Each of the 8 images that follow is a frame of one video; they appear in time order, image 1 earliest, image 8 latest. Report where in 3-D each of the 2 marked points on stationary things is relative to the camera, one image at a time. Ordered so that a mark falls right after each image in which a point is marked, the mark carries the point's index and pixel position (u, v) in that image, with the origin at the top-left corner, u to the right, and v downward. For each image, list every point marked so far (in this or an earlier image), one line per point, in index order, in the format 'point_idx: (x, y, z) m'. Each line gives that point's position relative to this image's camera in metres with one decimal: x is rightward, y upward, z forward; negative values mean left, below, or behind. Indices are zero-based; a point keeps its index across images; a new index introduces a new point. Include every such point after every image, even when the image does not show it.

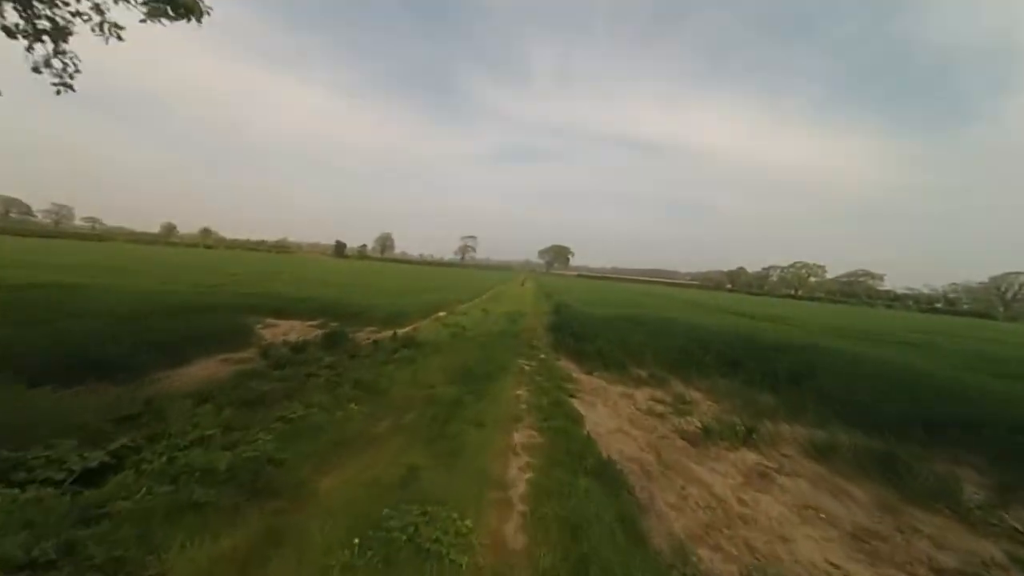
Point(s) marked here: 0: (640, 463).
0: (+3.2, -4.4, +9.2) m
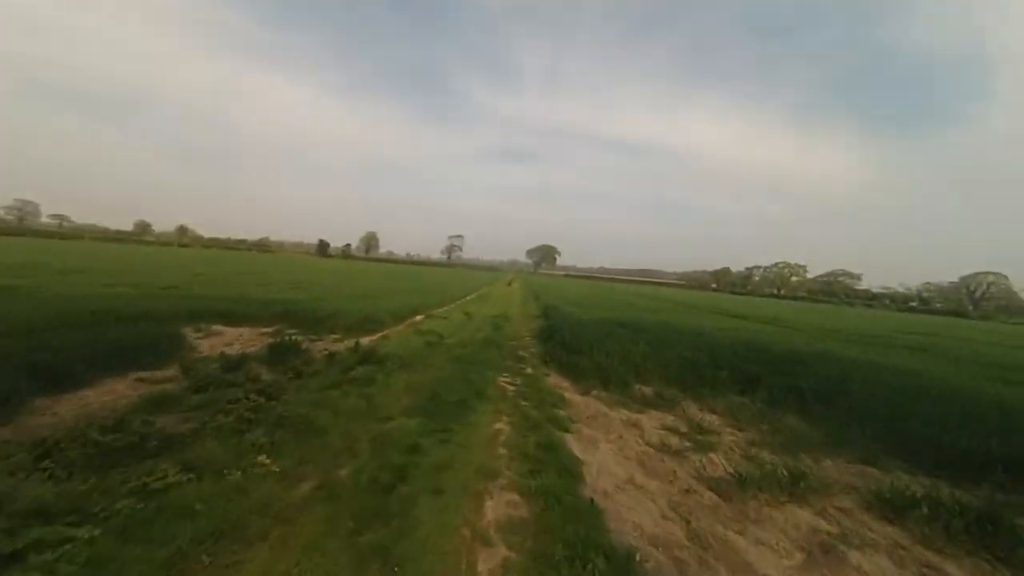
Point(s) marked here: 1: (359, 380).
0: (+2.7, -4.5, +6.5) m
1: (-5.4, -3.2, +13.0) m
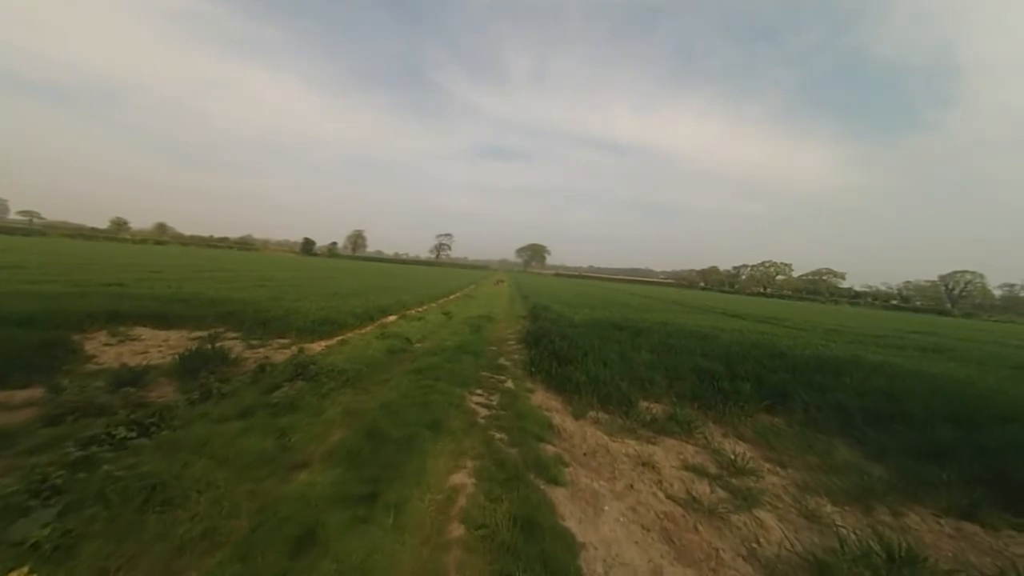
0: (+2.2, -4.3, +3.5) m
1: (-6.1, -3.0, +9.8) m
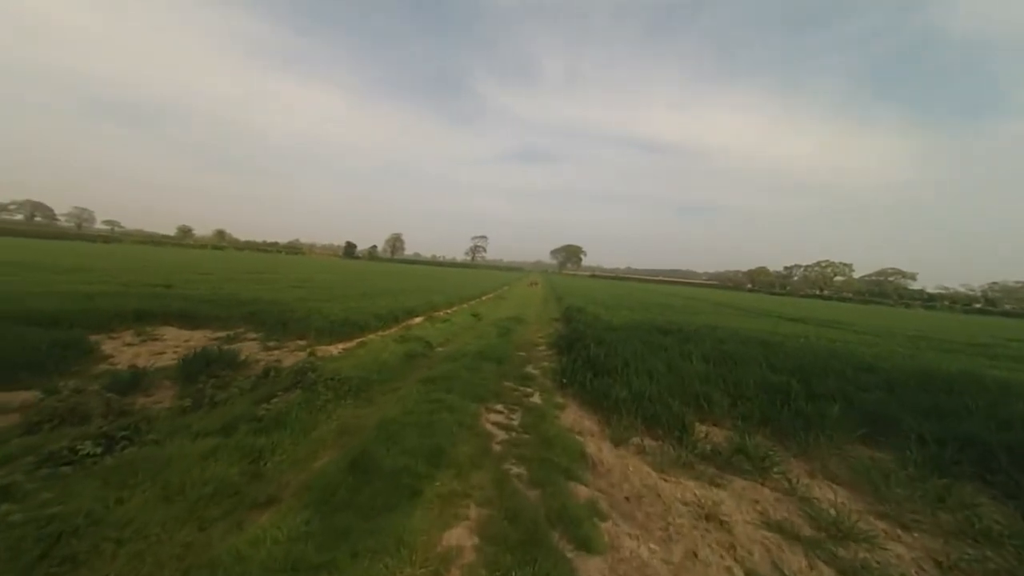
0: (+2.0, -4.2, +1.4) m
1: (-5.6, -2.9, +8.5) m
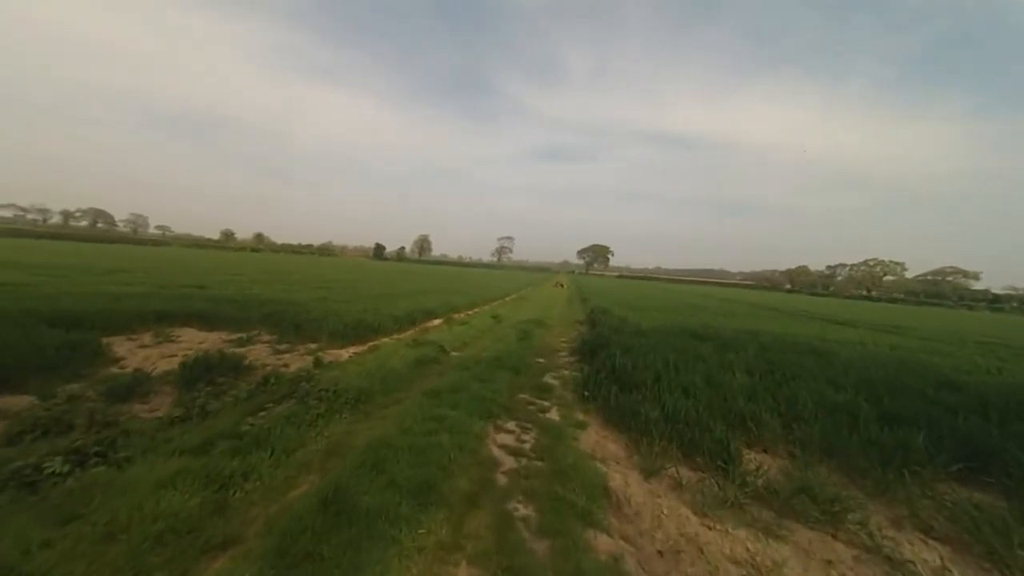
0: (+1.7, -4.2, +0.1) m
1: (-5.4, -3.0, +7.6) m
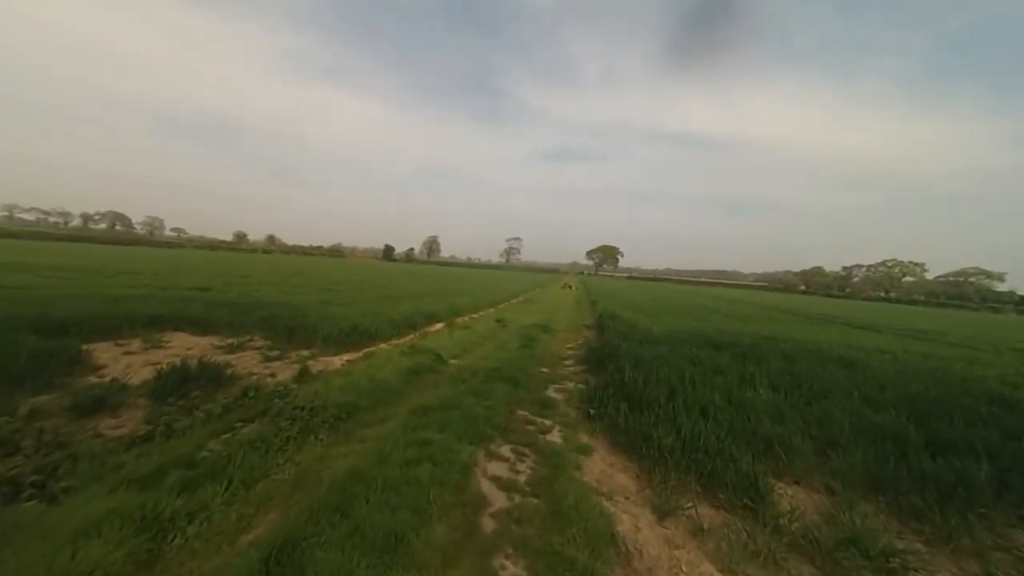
0: (+1.4, -4.4, -1.0) m
1: (-5.5, -3.1, +6.7) m
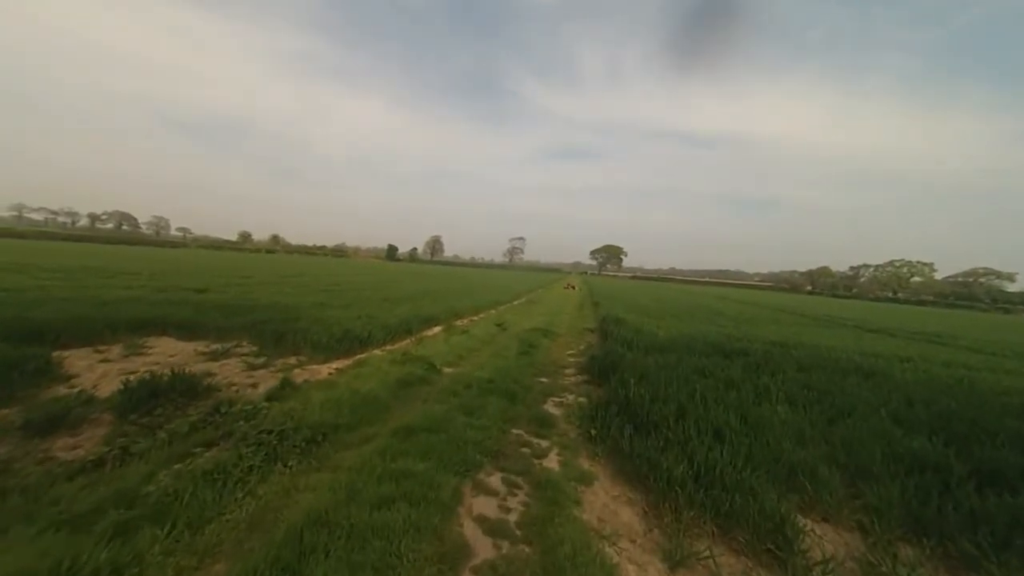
0: (+1.2, -4.6, -1.9) m
1: (-5.7, -3.3, +5.9) m
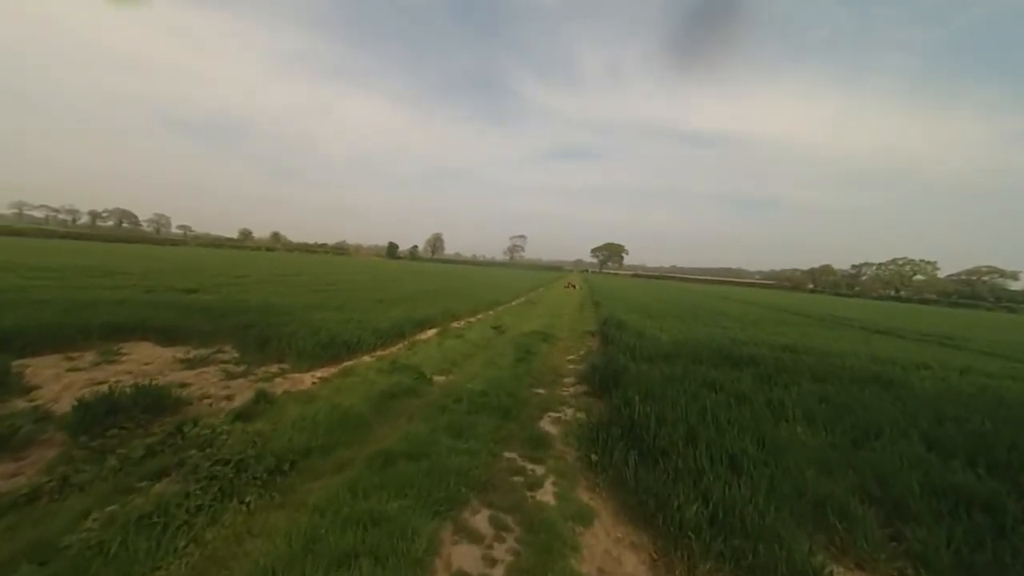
0: (+0.9, -4.8, -2.8) m
1: (-5.9, -3.5, +5.0) m
